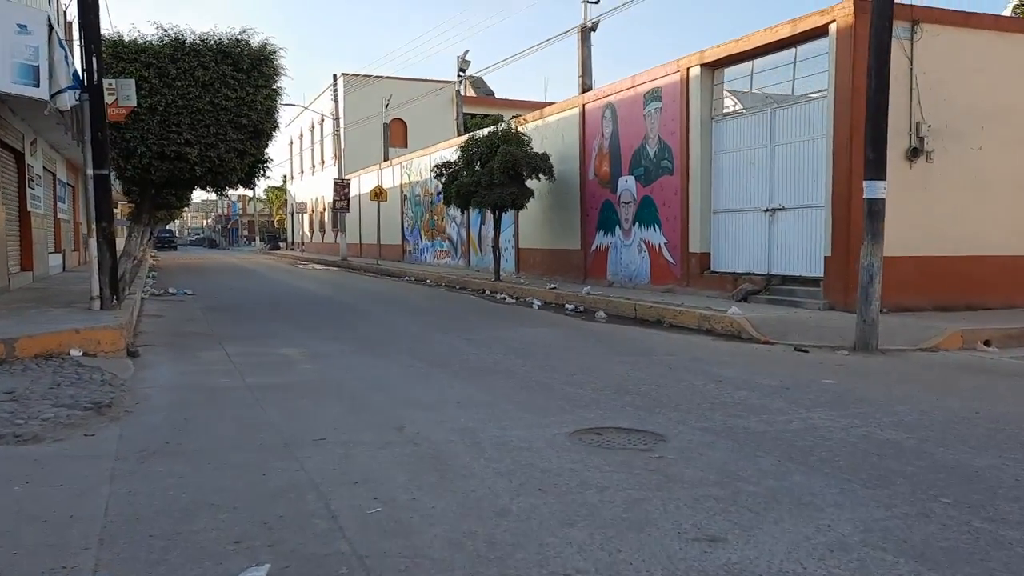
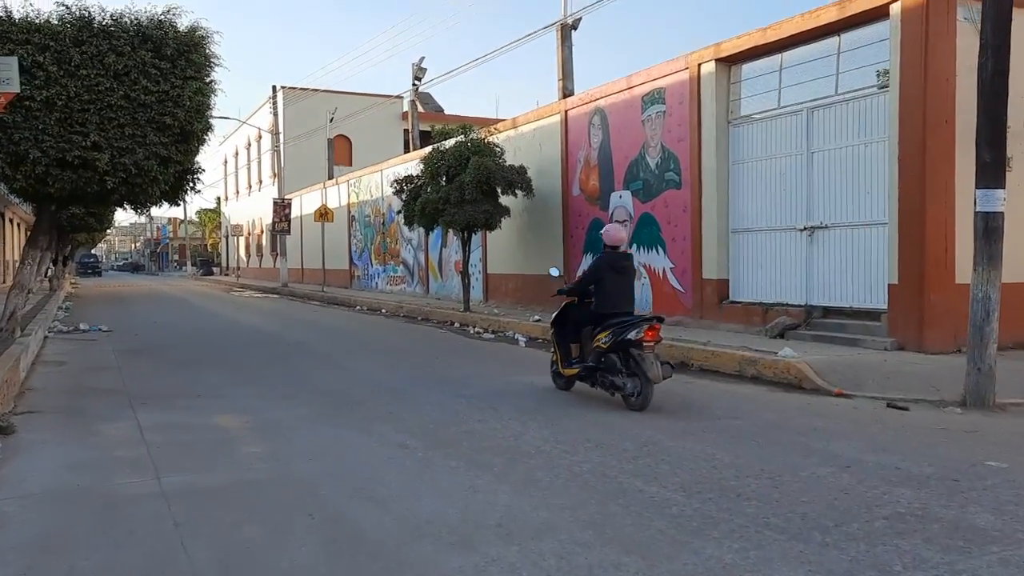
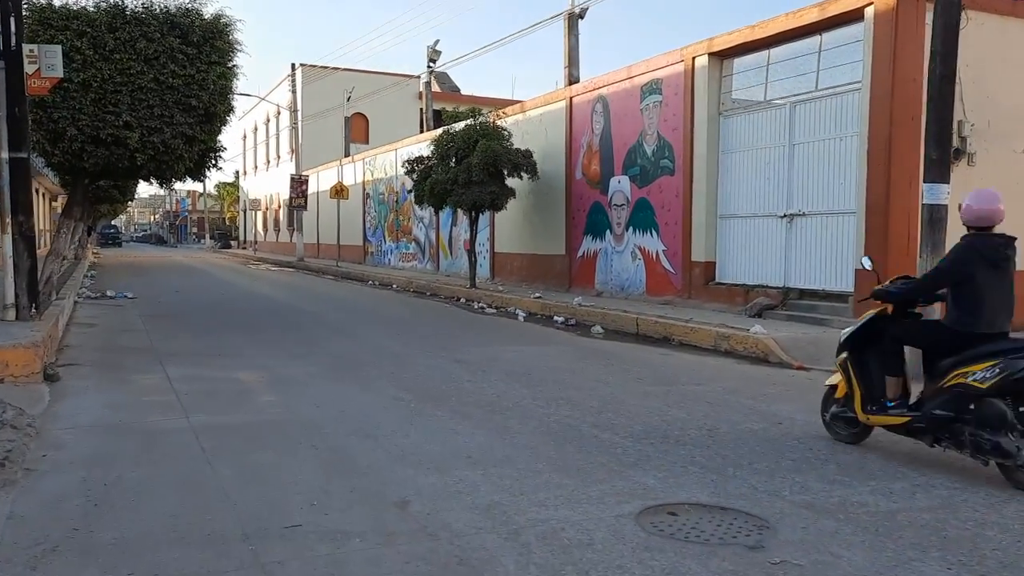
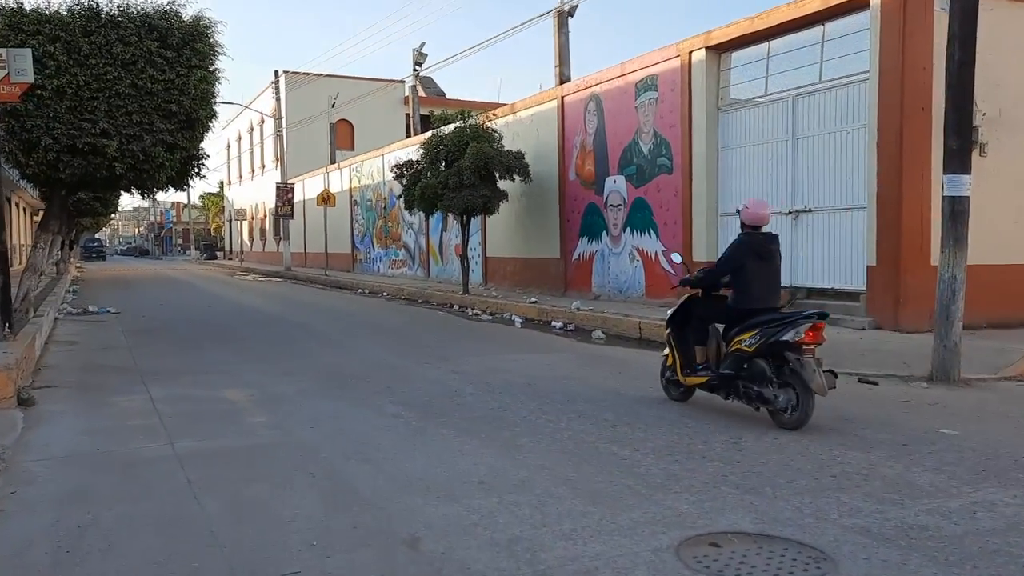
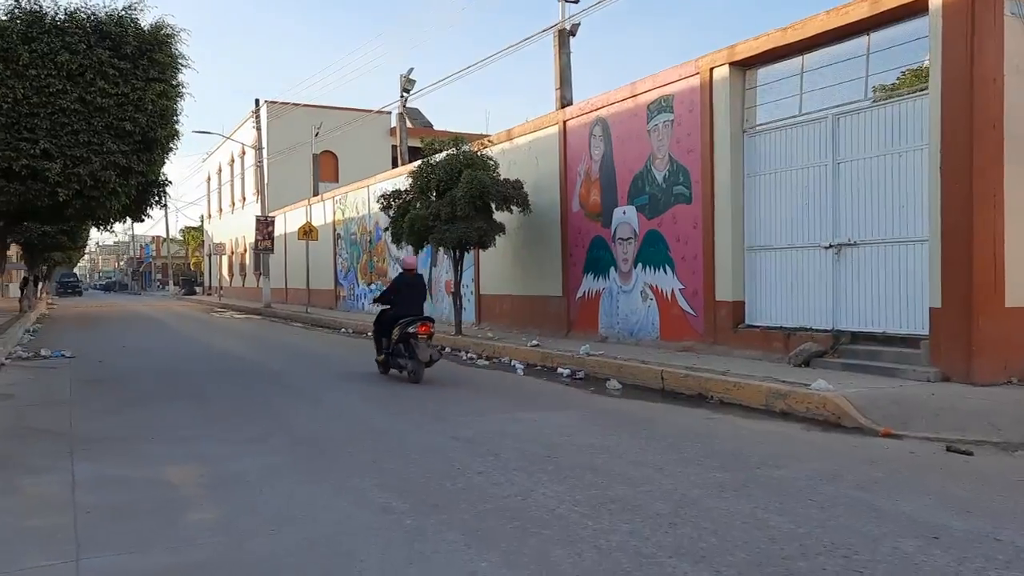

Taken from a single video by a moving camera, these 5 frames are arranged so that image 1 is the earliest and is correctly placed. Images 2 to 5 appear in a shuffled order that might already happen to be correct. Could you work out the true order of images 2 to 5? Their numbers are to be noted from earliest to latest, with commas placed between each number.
3, 4, 2, 5
